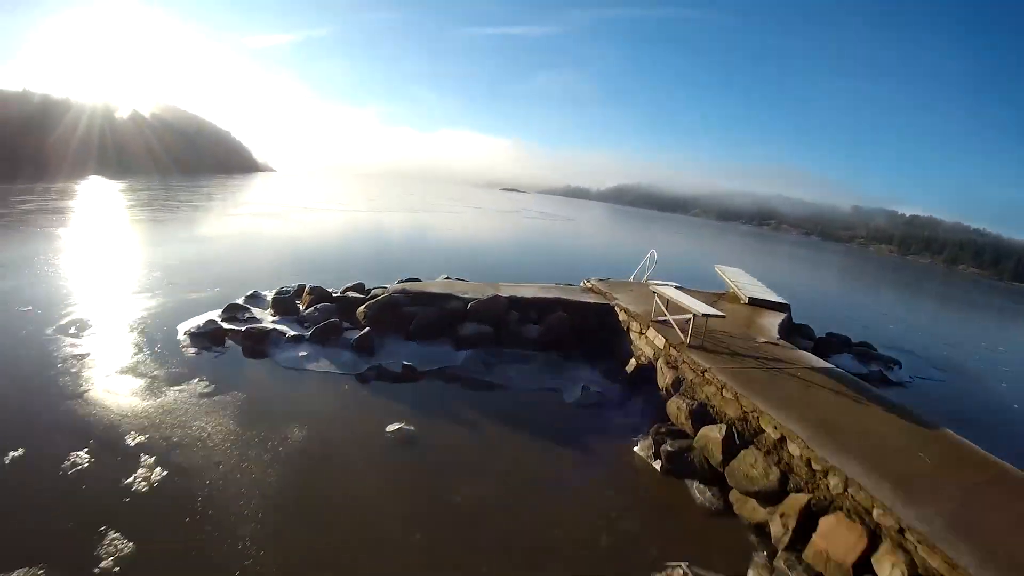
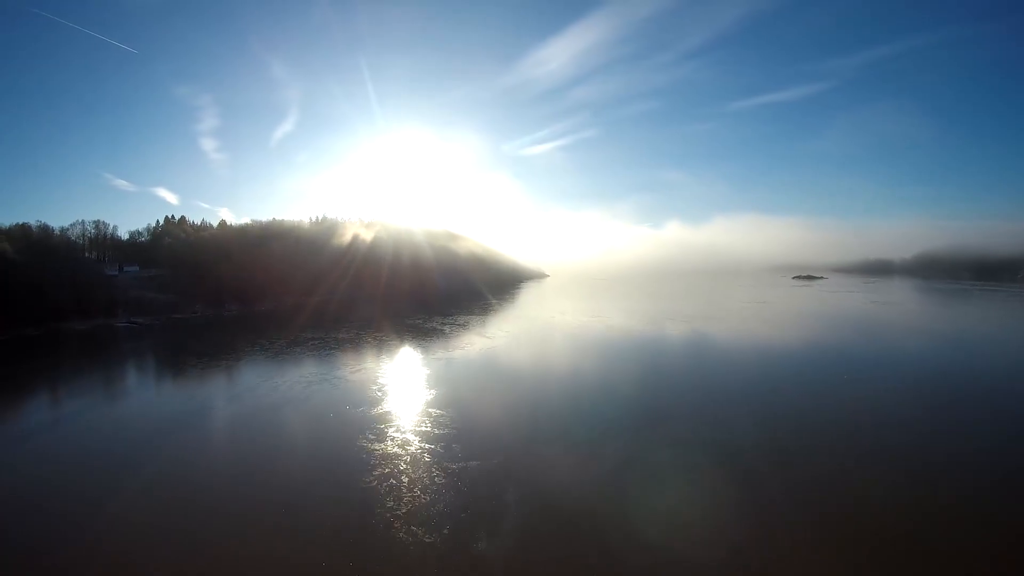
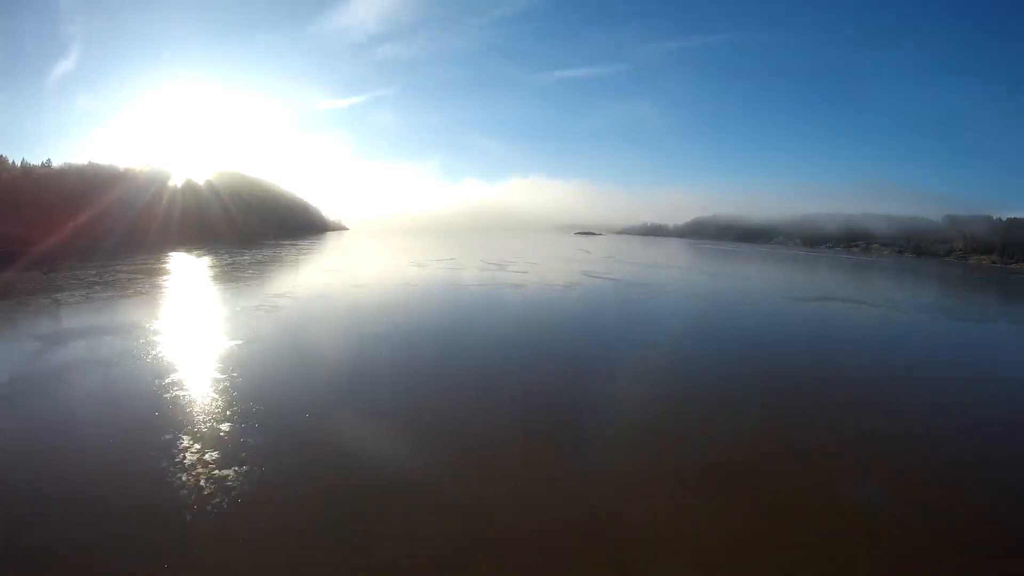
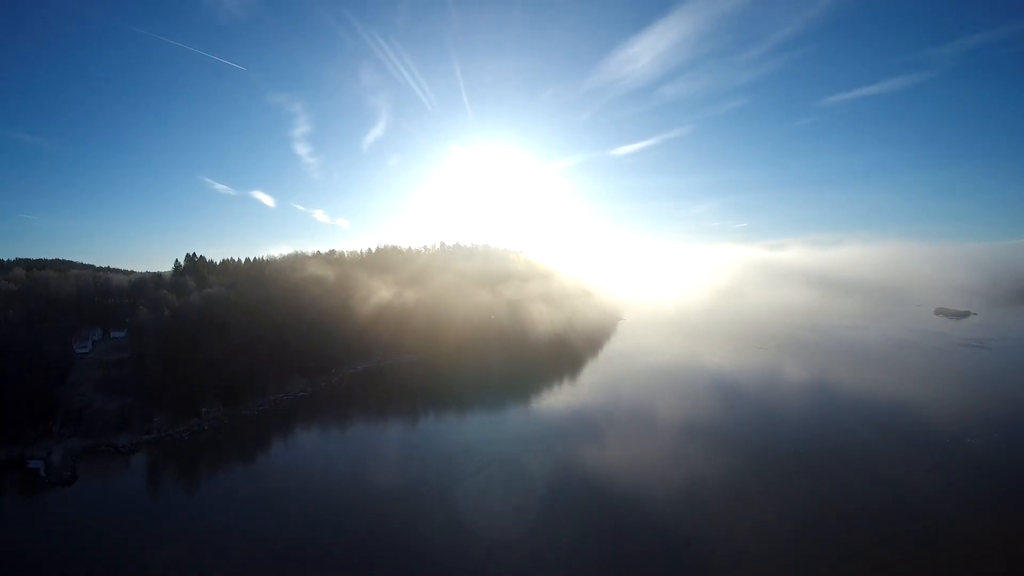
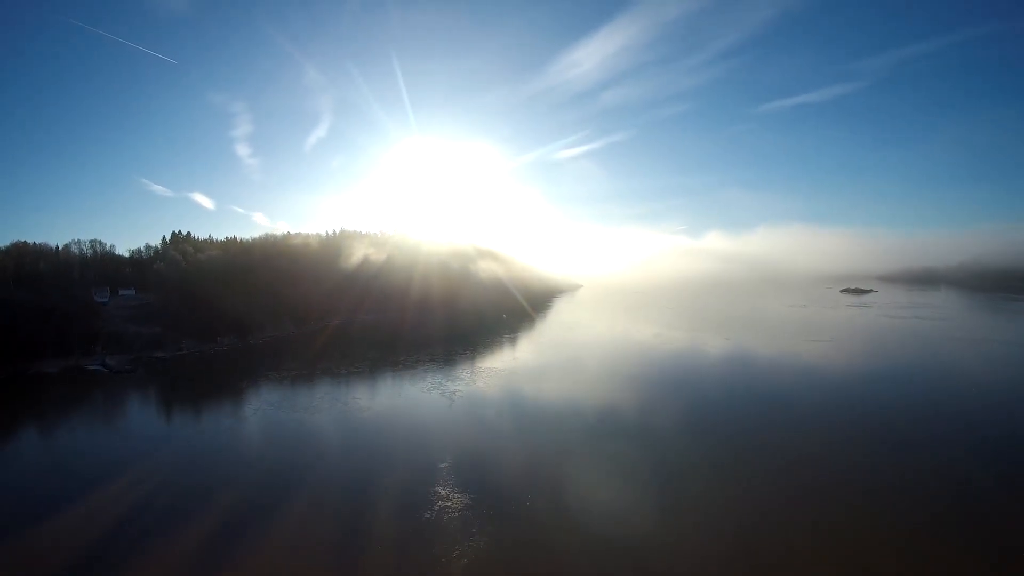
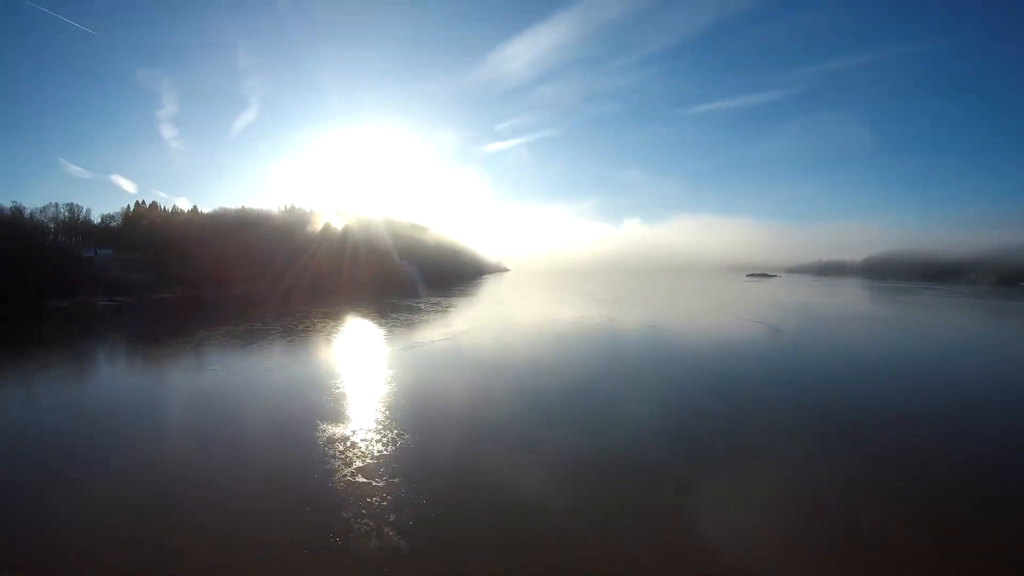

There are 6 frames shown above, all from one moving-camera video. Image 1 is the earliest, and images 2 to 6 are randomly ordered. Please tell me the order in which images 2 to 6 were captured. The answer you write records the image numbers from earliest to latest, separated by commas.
3, 6, 2, 5, 4
